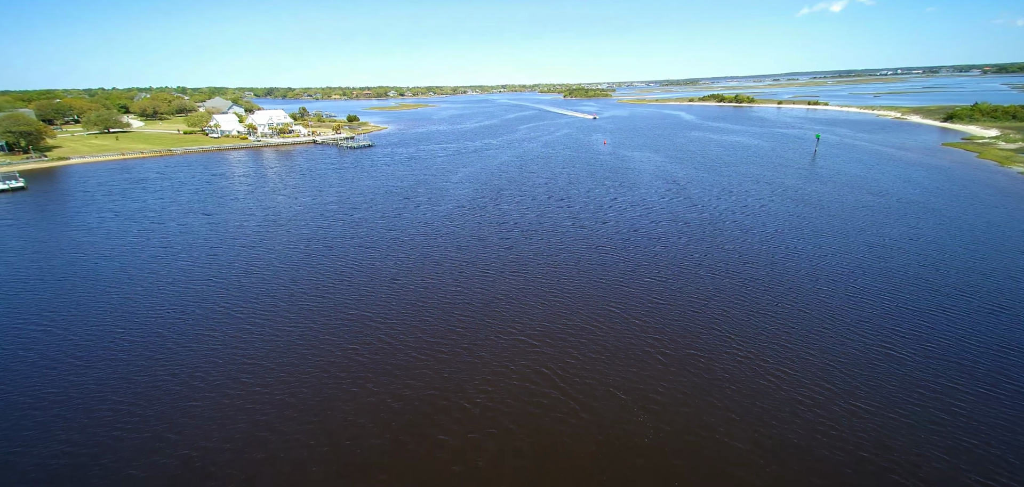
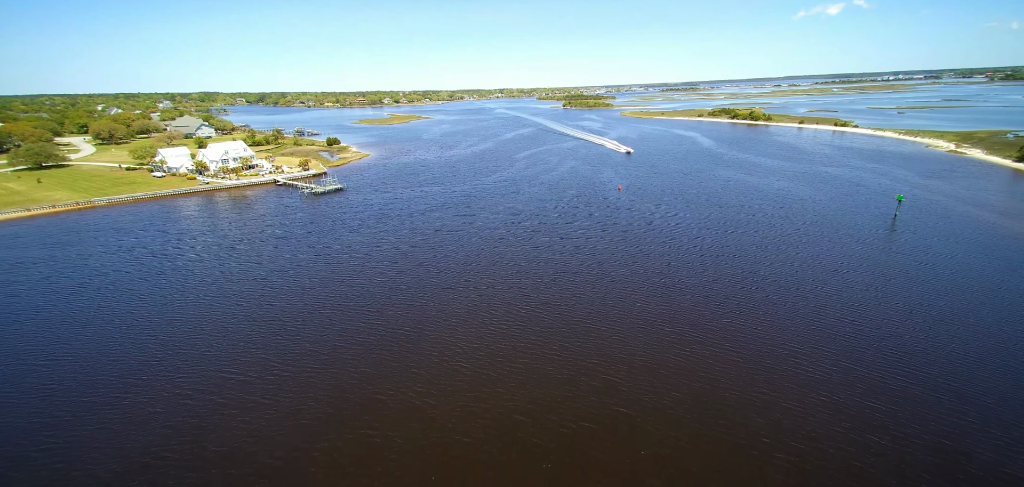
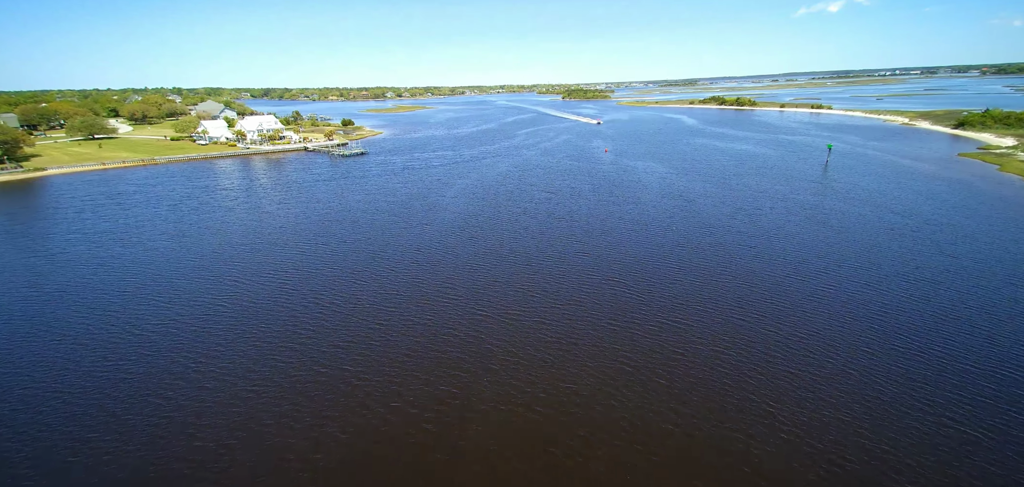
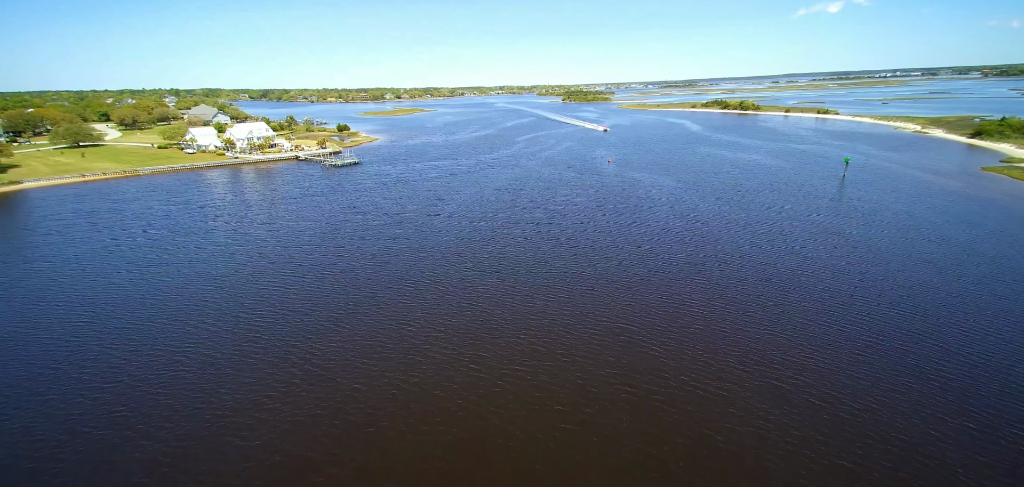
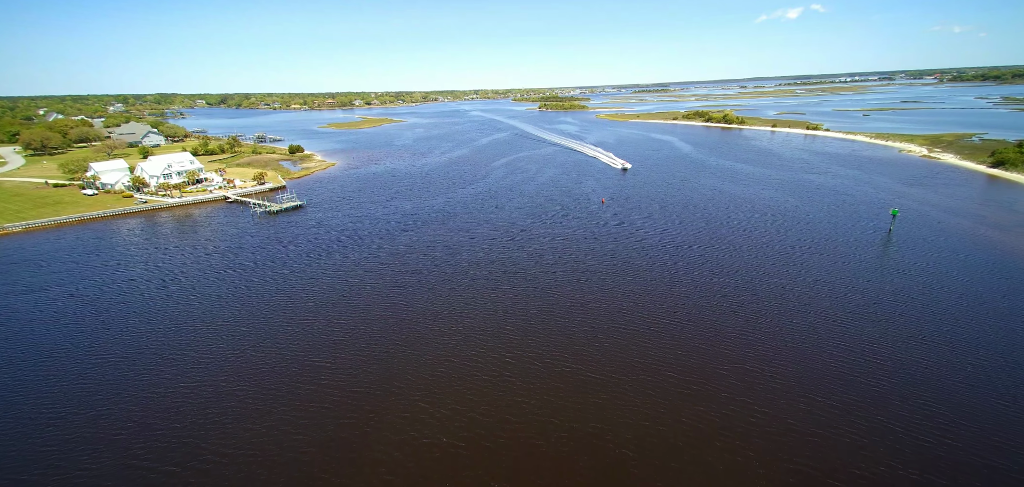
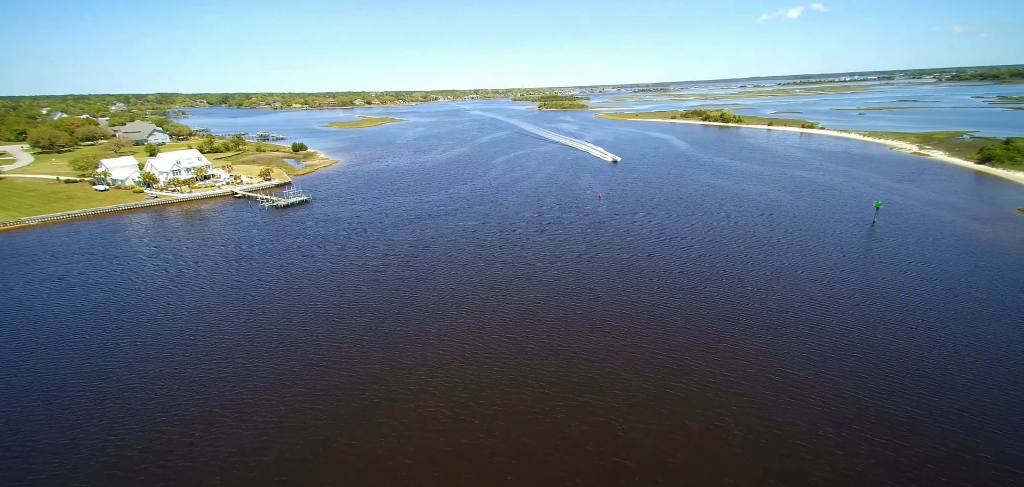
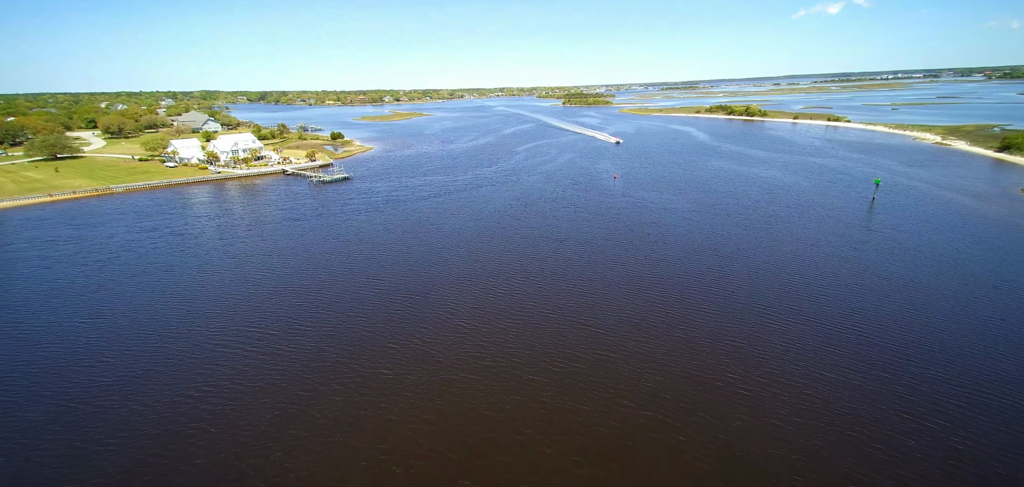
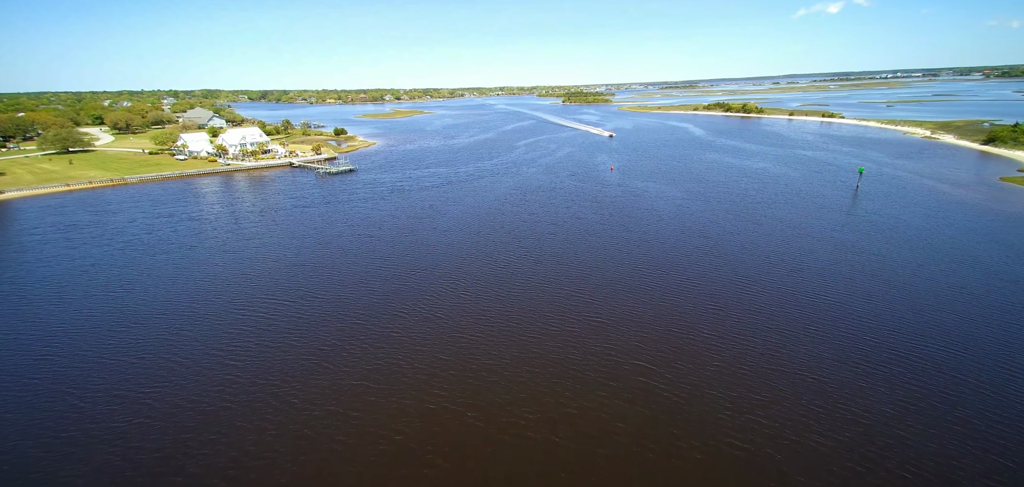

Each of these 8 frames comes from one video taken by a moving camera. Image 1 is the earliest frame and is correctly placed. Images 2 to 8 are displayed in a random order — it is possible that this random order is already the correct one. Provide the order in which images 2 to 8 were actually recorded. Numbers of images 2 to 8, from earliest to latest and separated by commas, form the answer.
3, 4, 8, 7, 2, 6, 5
